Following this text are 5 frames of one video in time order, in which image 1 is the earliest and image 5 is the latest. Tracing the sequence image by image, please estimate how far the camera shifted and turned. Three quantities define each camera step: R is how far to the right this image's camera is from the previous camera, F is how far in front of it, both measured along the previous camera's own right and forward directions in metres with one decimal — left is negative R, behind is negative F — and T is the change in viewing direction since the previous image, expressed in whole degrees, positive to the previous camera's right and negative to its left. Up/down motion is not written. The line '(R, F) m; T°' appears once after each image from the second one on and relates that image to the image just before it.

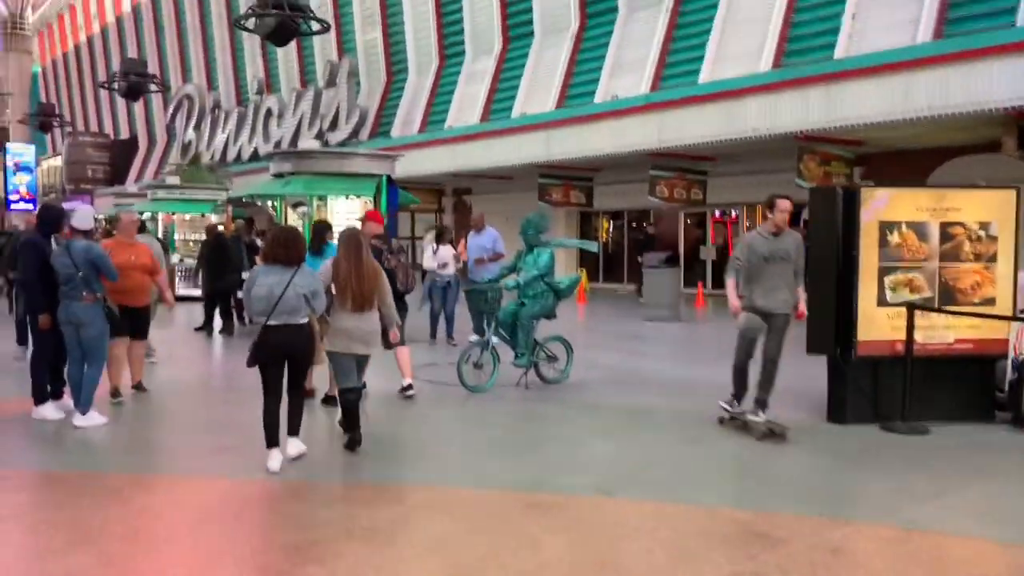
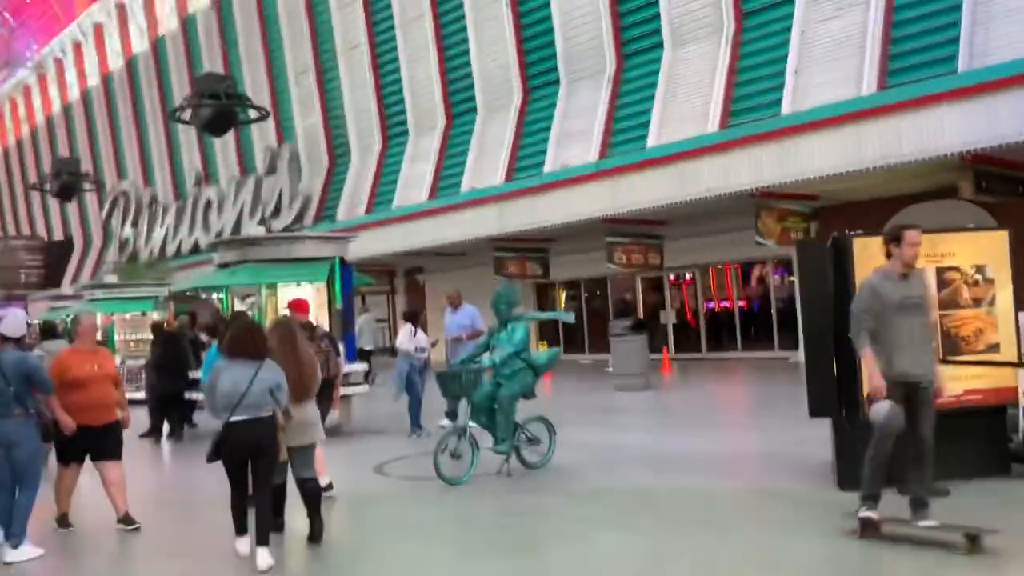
(-0.2, +0.6) m; +3°
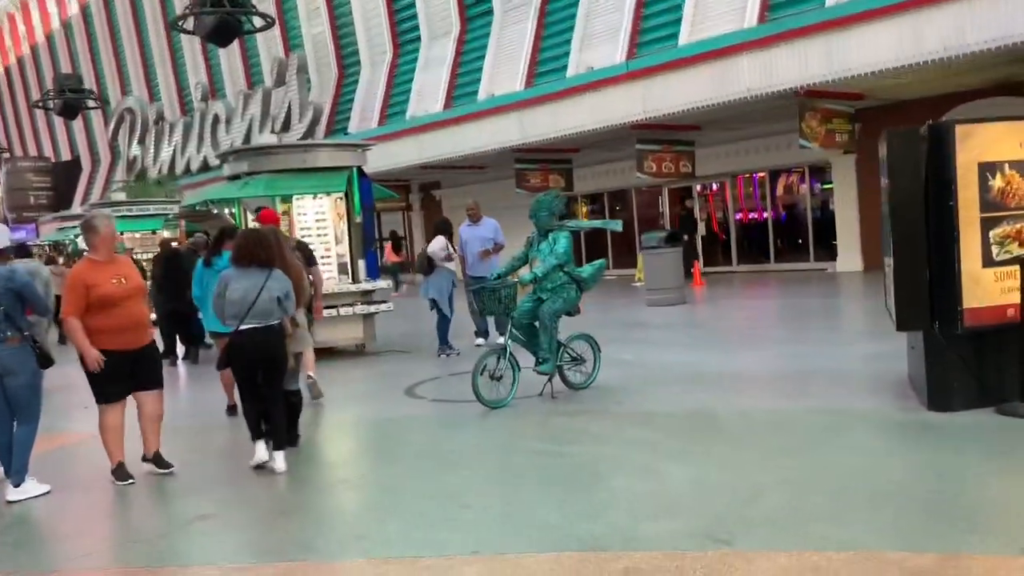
(-0.2, +0.8) m; -1°
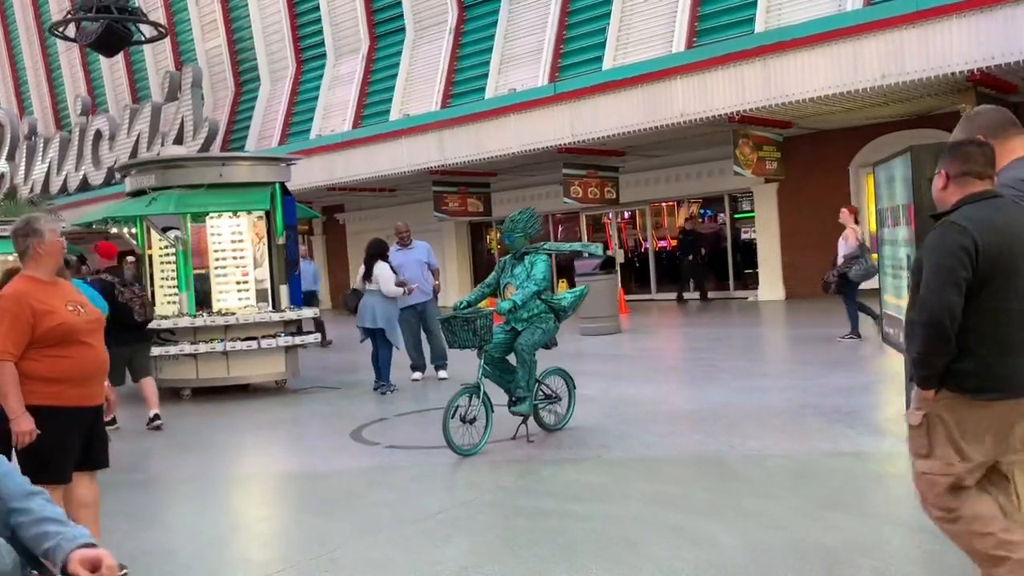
(-0.6, +0.9) m; +7°
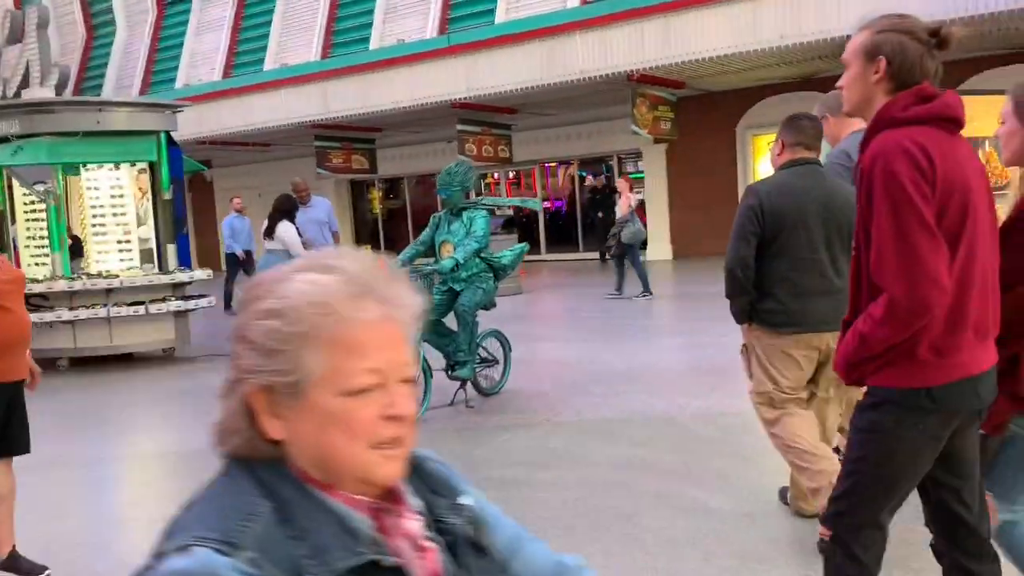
(-0.5, +0.4) m; +9°
